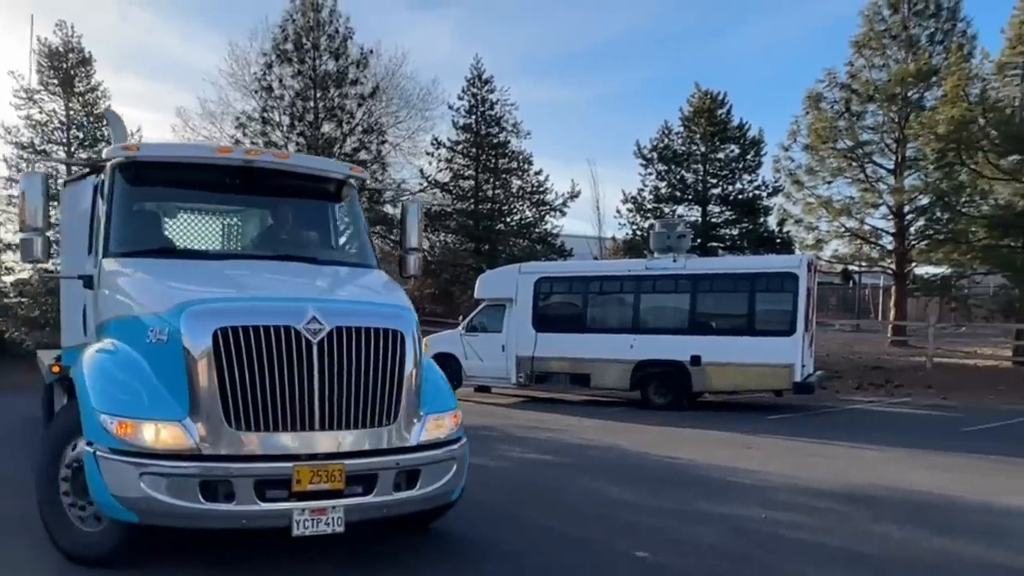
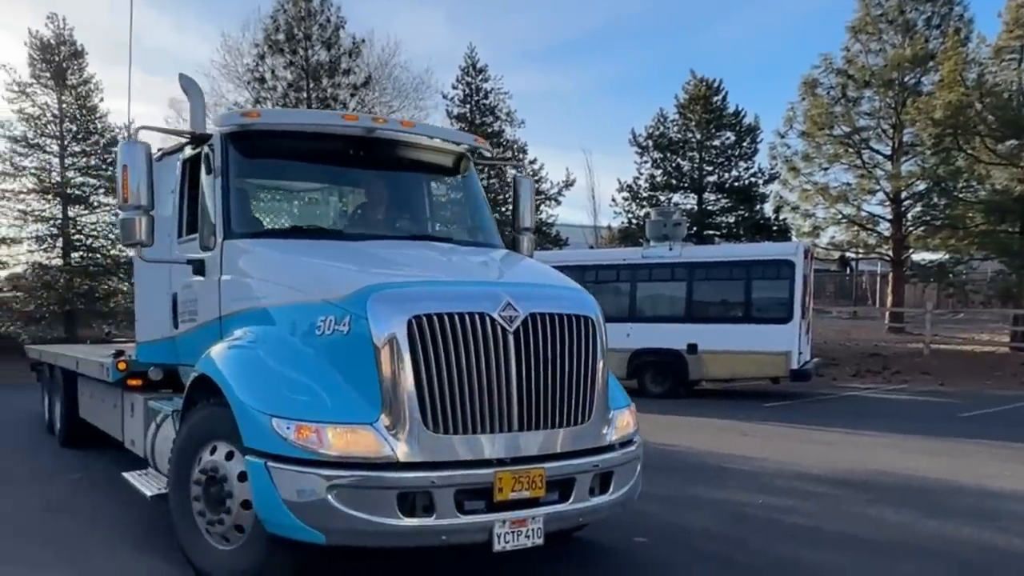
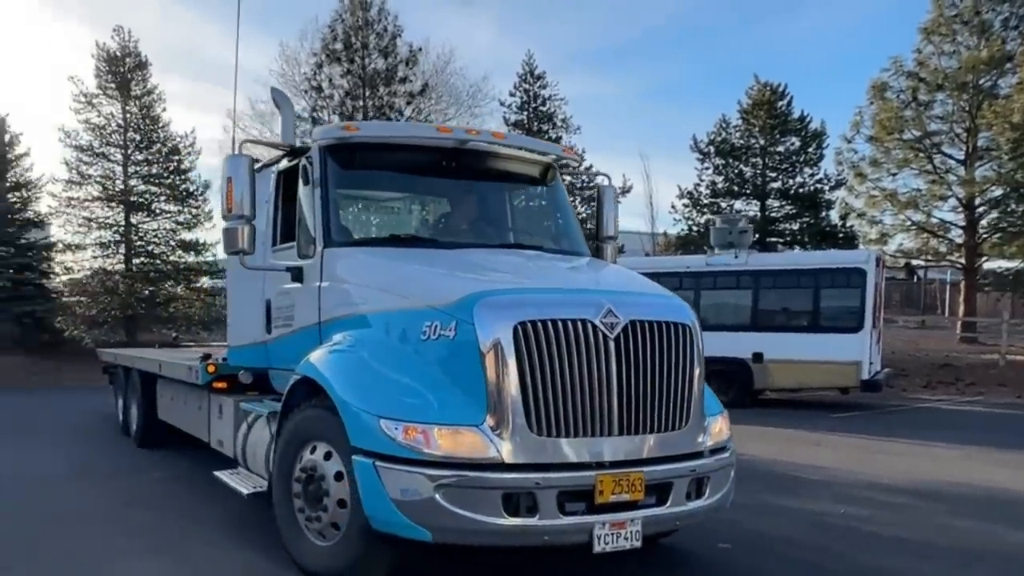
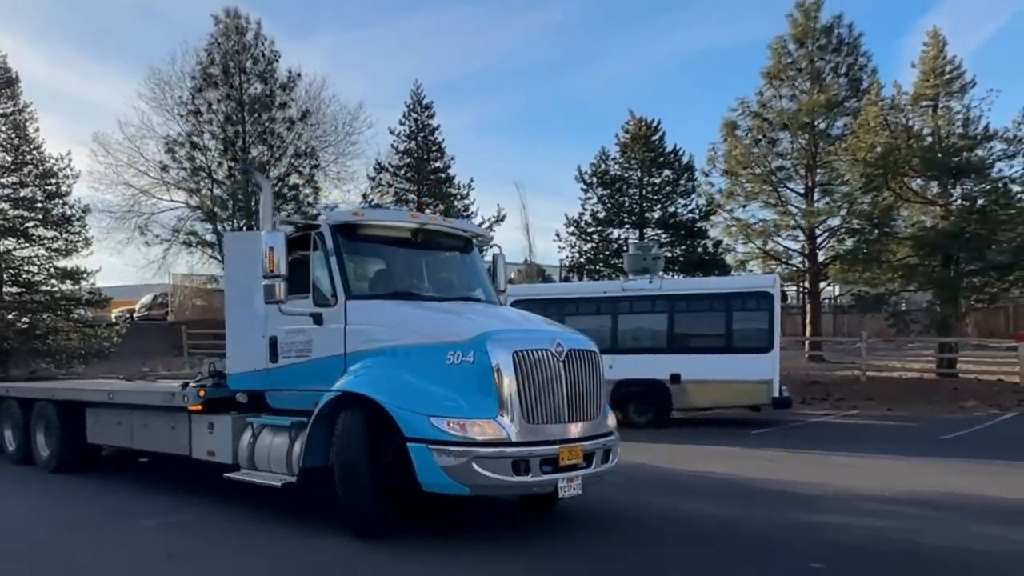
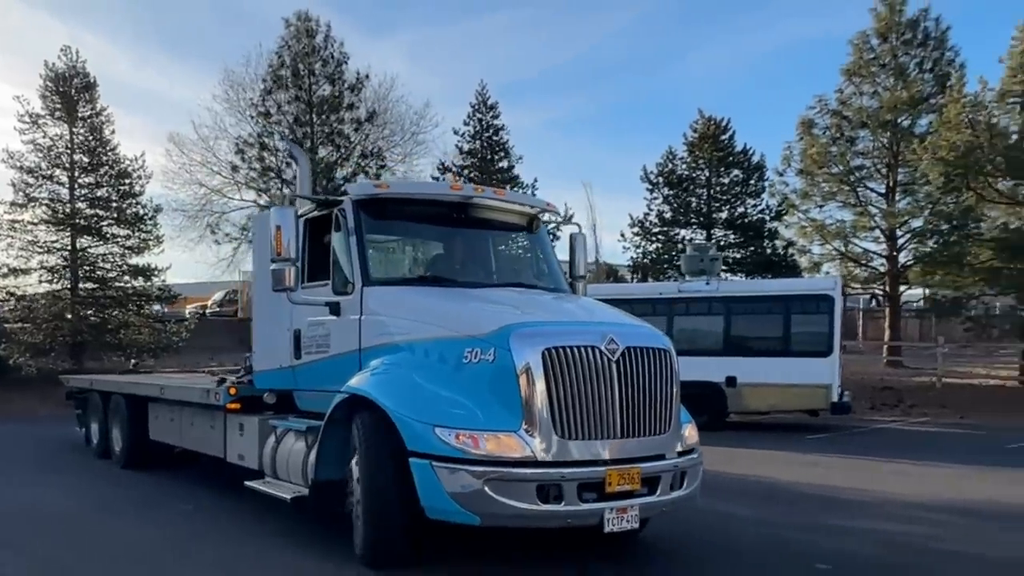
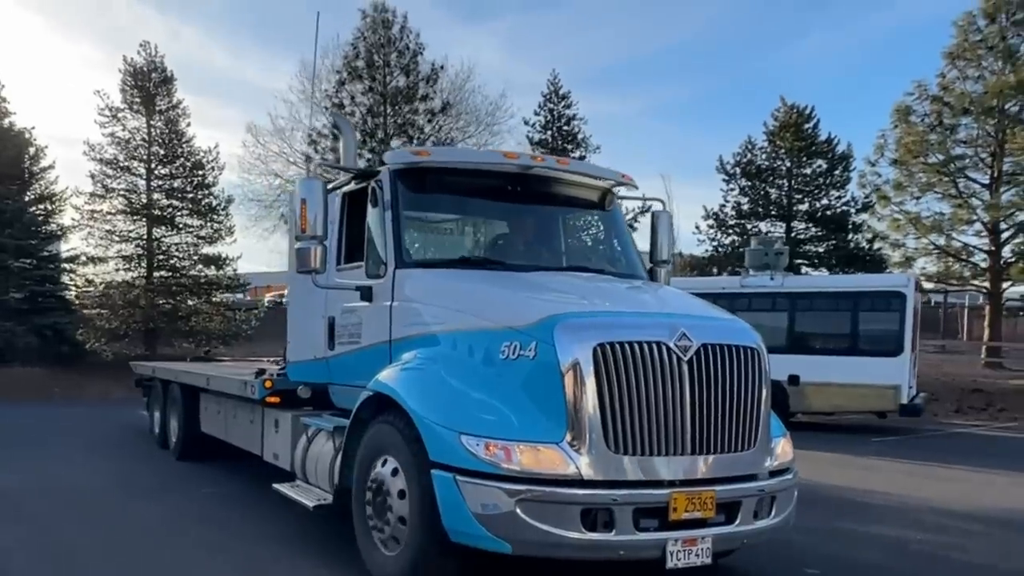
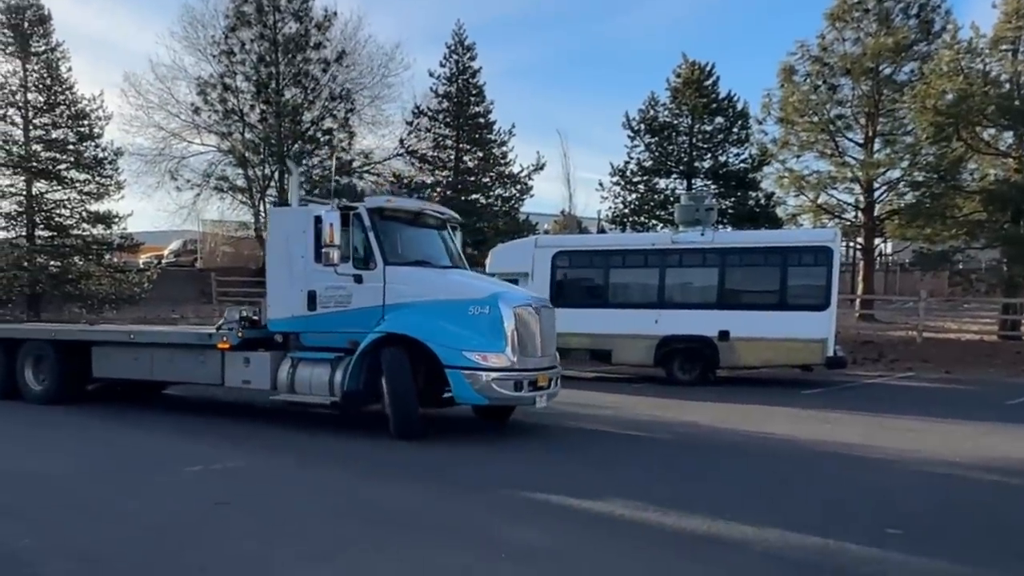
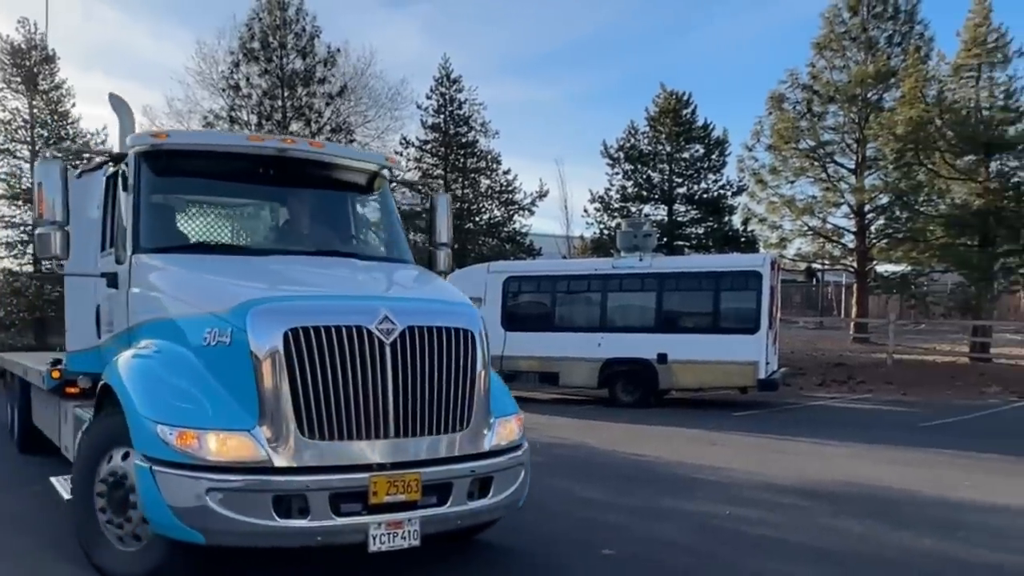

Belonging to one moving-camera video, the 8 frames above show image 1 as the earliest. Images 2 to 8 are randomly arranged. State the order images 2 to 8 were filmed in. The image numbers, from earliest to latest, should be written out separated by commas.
8, 2, 3, 6, 5, 4, 7
